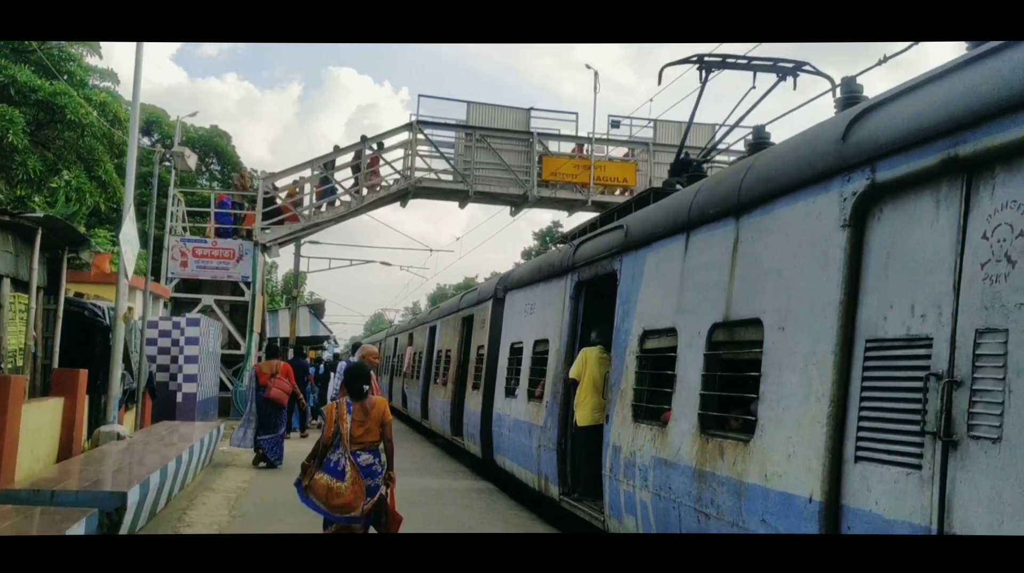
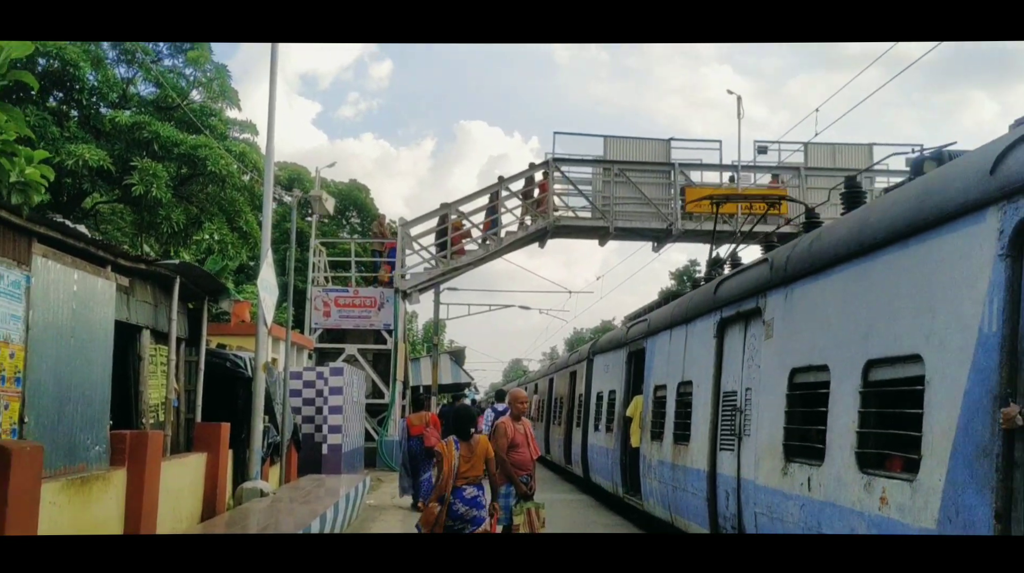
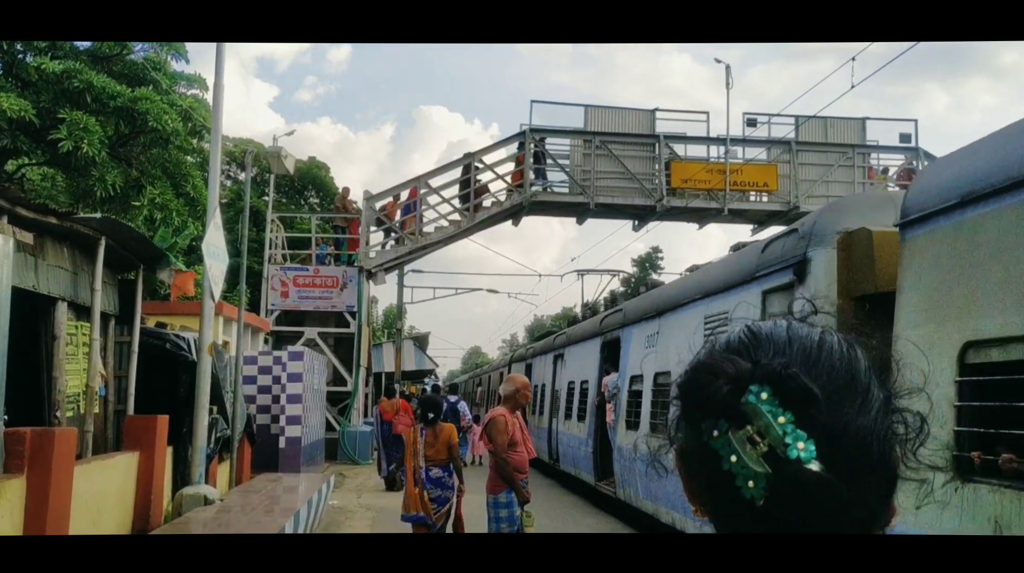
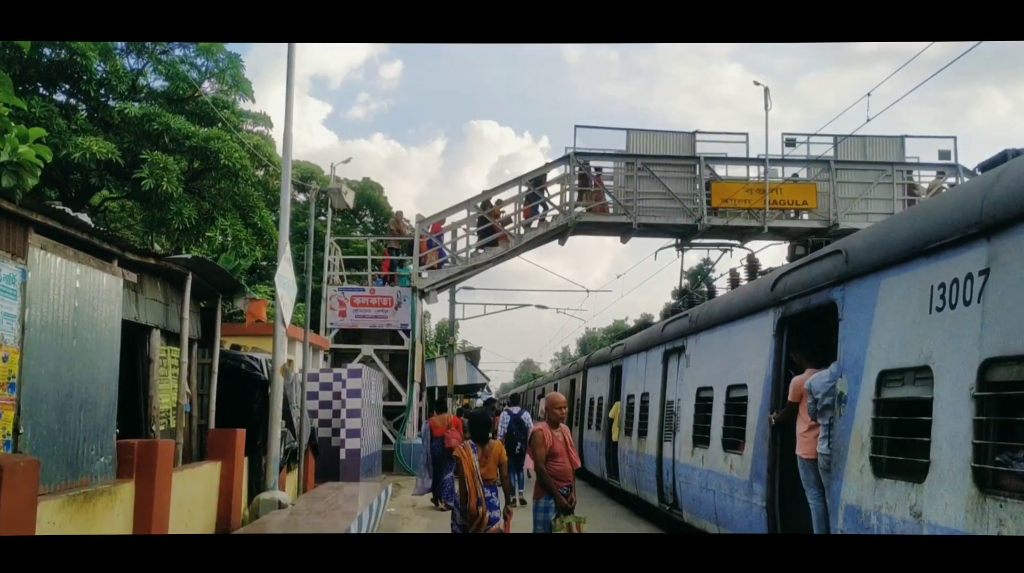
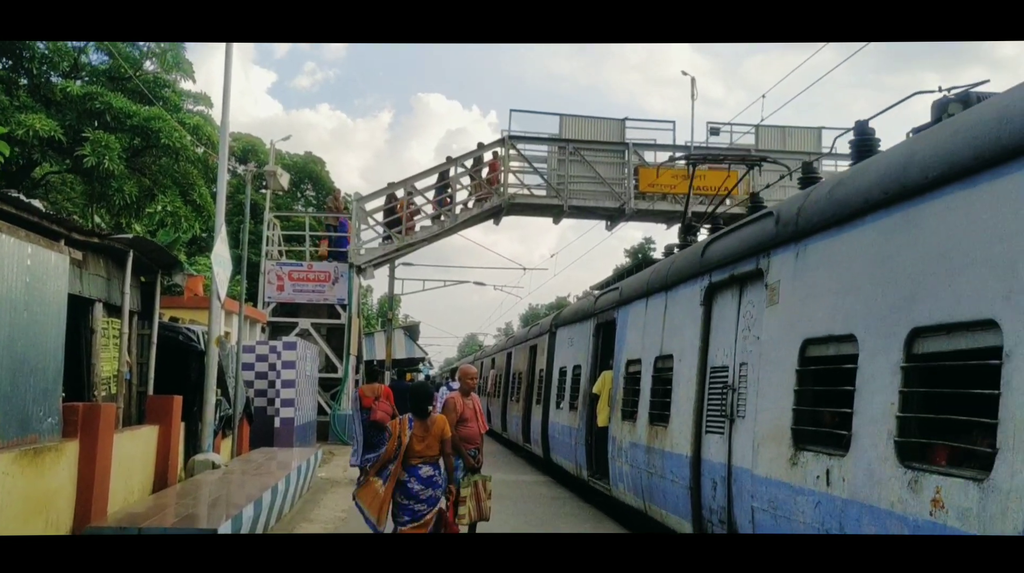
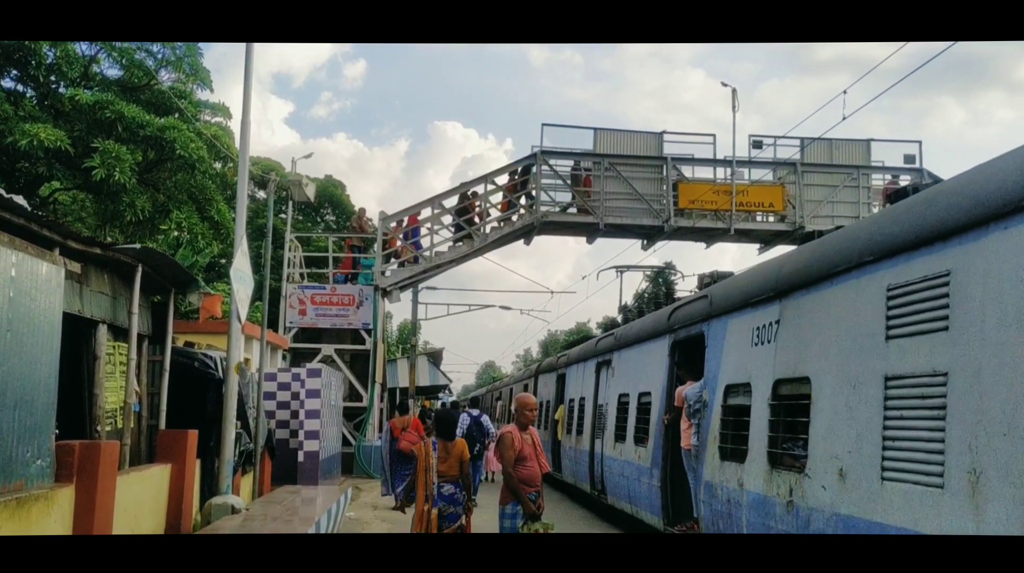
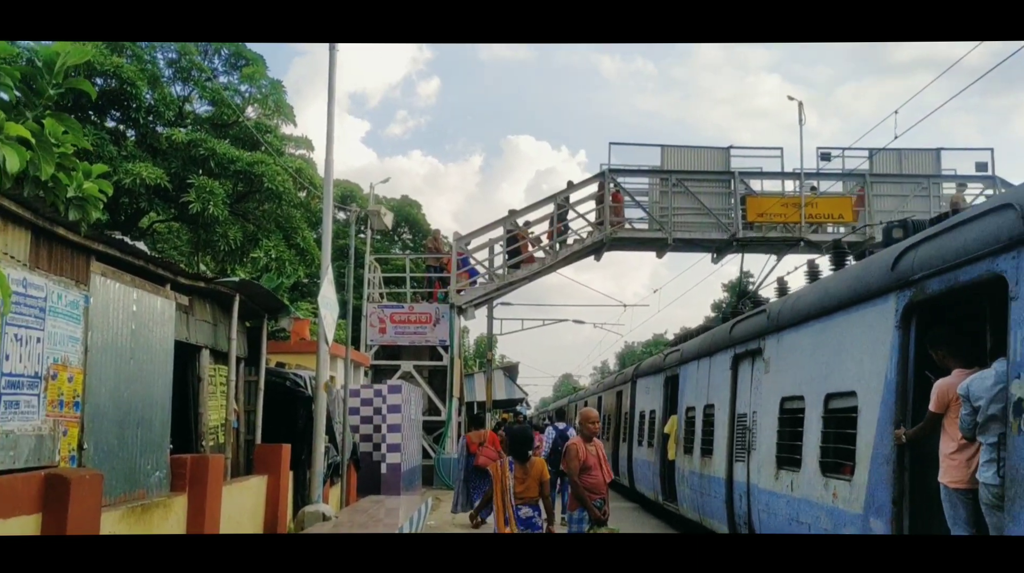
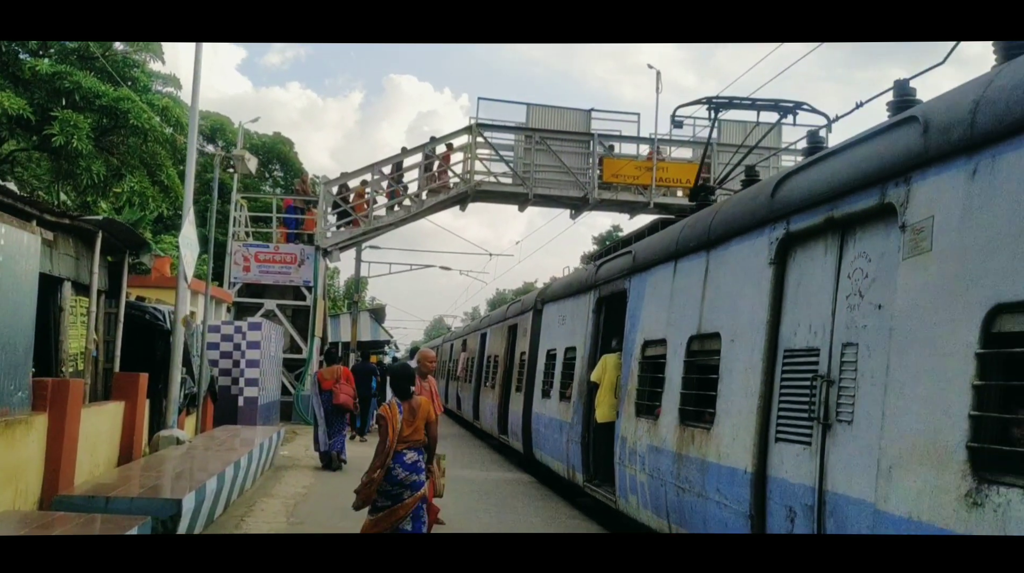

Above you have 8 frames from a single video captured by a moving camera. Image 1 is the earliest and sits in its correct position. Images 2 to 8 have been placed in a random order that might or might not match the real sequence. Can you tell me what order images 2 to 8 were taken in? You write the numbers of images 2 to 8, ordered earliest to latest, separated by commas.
8, 5, 2, 7, 4, 6, 3
